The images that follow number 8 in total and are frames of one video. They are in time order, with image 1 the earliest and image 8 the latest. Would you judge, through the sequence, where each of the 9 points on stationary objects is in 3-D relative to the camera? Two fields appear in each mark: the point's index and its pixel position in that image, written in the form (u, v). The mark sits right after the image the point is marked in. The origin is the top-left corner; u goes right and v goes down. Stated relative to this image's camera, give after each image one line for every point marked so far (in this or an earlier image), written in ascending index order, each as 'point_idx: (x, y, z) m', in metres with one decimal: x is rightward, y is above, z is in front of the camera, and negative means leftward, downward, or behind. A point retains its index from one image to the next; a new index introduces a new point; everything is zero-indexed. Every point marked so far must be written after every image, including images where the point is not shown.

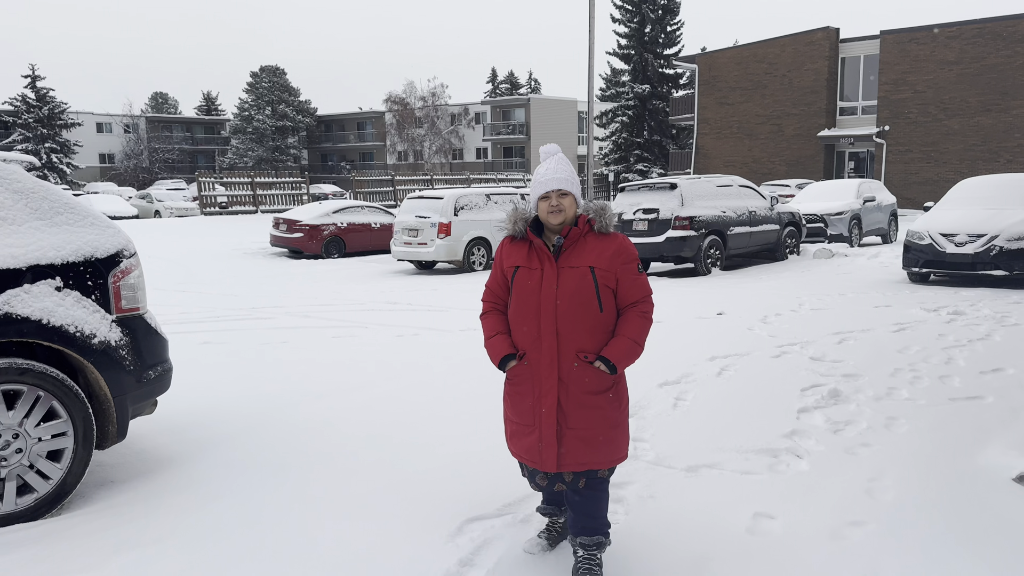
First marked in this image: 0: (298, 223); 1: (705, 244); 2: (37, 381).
0: (-4.0, +1.2, +15.5) m
1: (+3.0, +0.7, +12.7) m
2: (-1.8, -0.4, +3.2) m
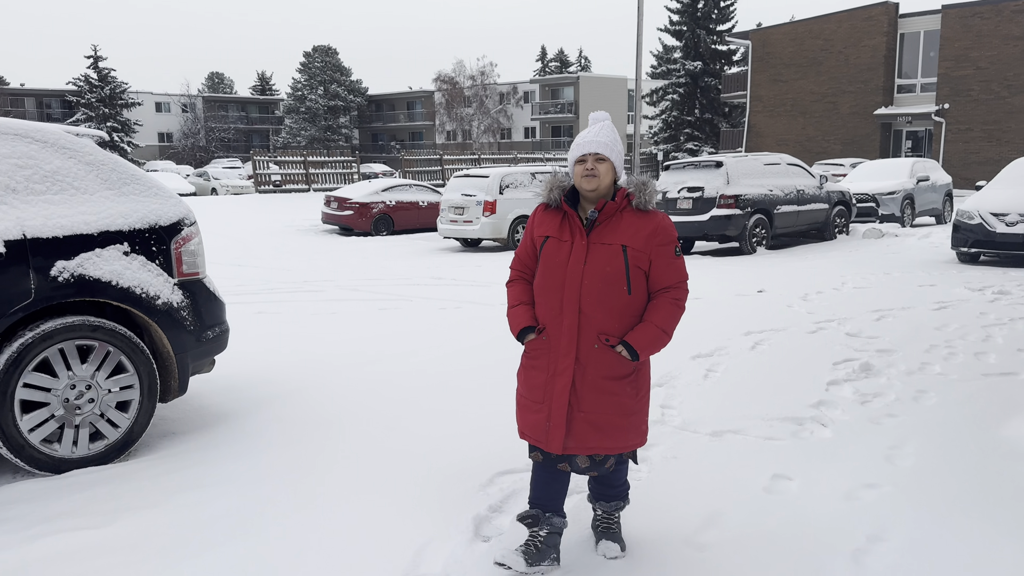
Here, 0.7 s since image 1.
0: (-3.1, +1.7, +15.9) m
1: (+3.6, +1.0, +12.7) m
2: (-1.7, -0.2, +3.5) m
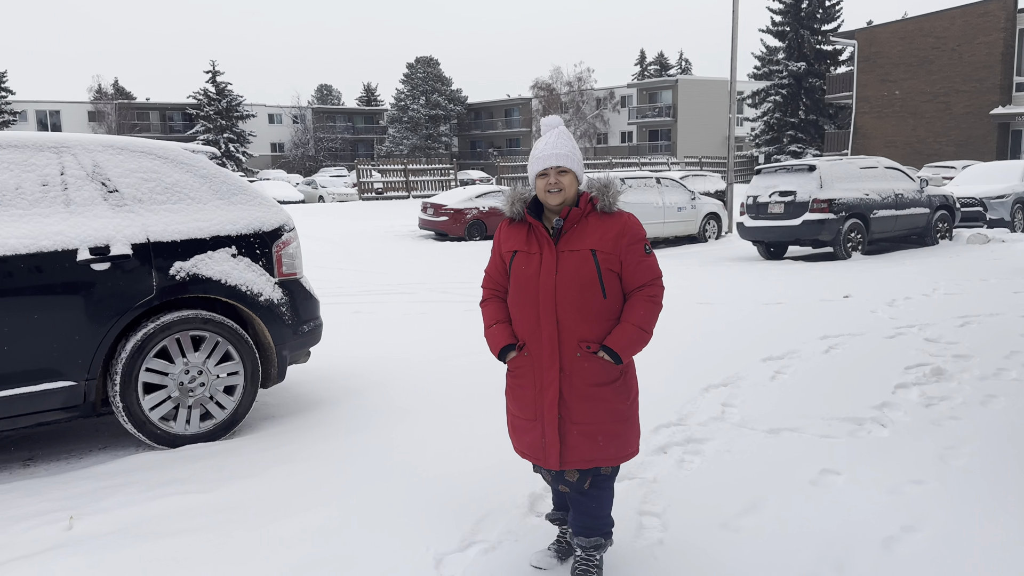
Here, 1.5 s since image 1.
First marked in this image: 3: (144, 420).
0: (-1.3, +1.6, +16.5) m
1: (+5.0, +0.9, +12.5) m
2: (-1.4, -0.2, +4.0) m
3: (-1.7, -0.6, +3.8) m
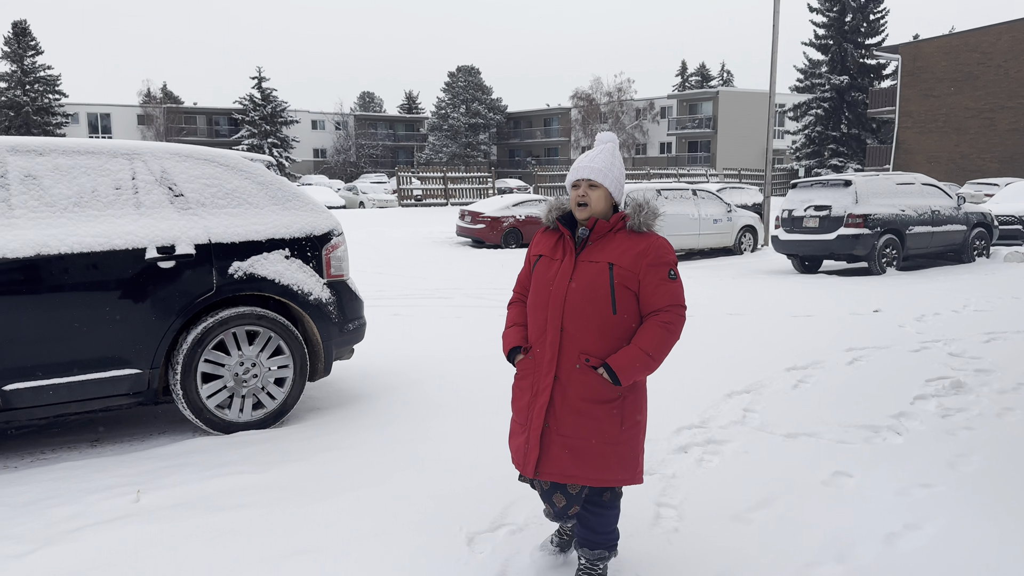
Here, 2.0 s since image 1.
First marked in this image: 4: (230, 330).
0: (-0.6, +1.5, +16.8) m
1: (+5.5, +0.7, +12.5) m
2: (-1.2, -0.2, +4.3) m
3: (-1.5, -0.6, +4.1) m
4: (-1.4, -0.2, +4.2) m
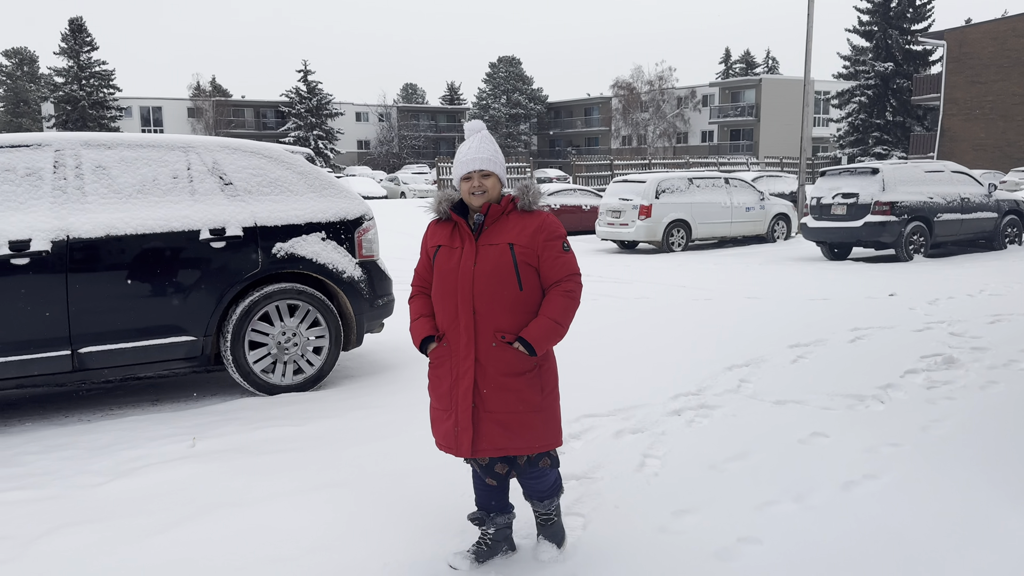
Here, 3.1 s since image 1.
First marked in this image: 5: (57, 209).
0: (+0.1, +1.8, +17.2) m
1: (+6.0, +0.9, +12.7) m
2: (-1.2, -0.1, +4.8) m
3: (-1.5, -0.5, +4.6) m
4: (-1.3, -0.1, +4.7) m
5: (-2.3, +0.4, +4.3) m
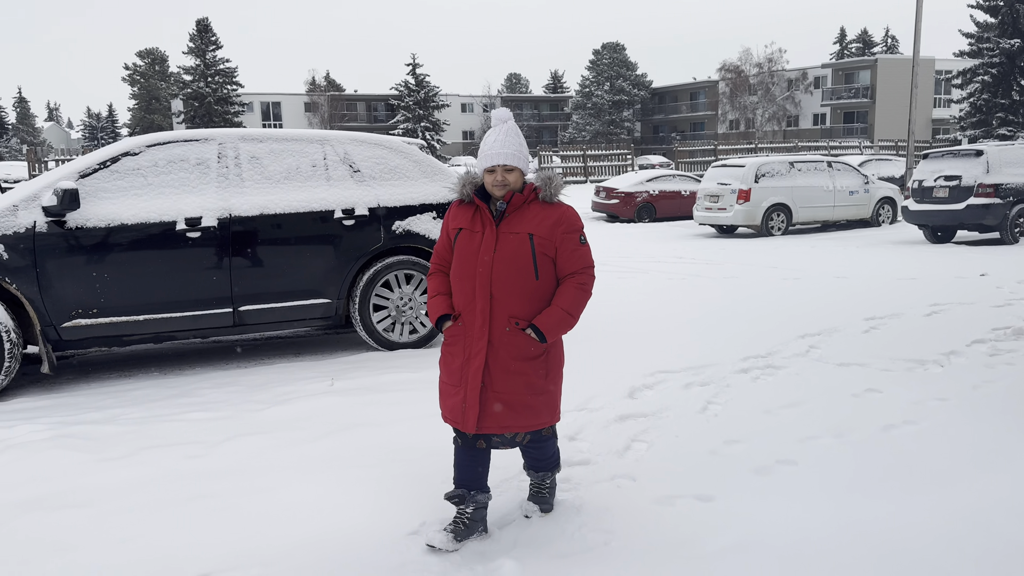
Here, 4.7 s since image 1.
0: (+2.2, +2.1, +17.7) m
1: (+7.5, +1.1, +12.5) m
2: (-0.6, +0.1, +5.6) m
3: (-0.9, -0.3, +5.5) m
4: (-0.8, +0.1, +5.5) m
5: (-1.8, +0.6, +5.2) m
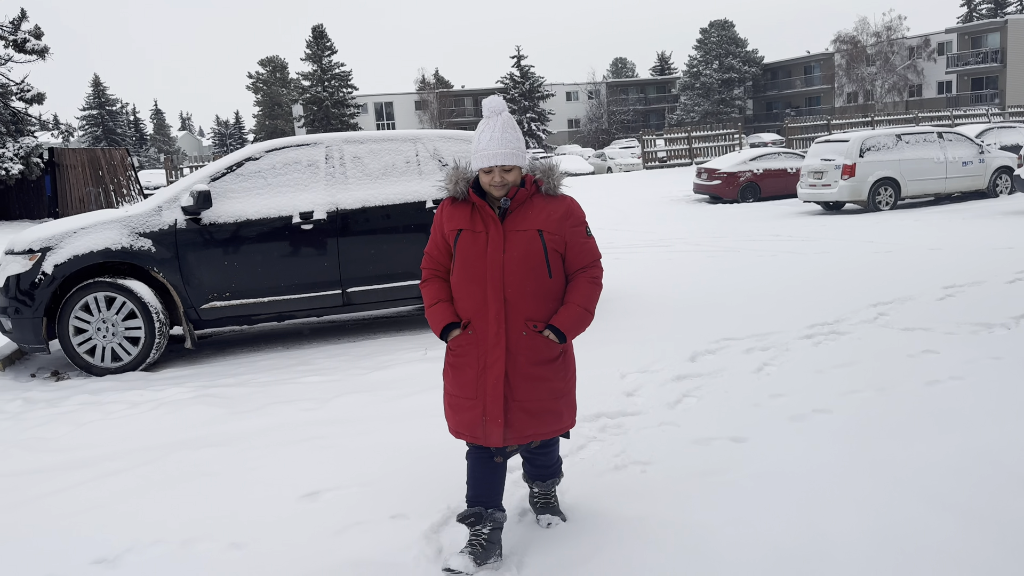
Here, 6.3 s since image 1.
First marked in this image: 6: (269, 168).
0: (+4.3, +2.5, +17.8) m
1: (+8.9, +1.6, +11.9) m
2: (0.0, +0.3, +6.1) m
3: (-0.3, -0.1, +6.1) m
4: (-0.2, +0.2, +6.1) m
5: (-1.3, +0.7, +5.9) m
6: (-1.7, +0.8, +5.9) m
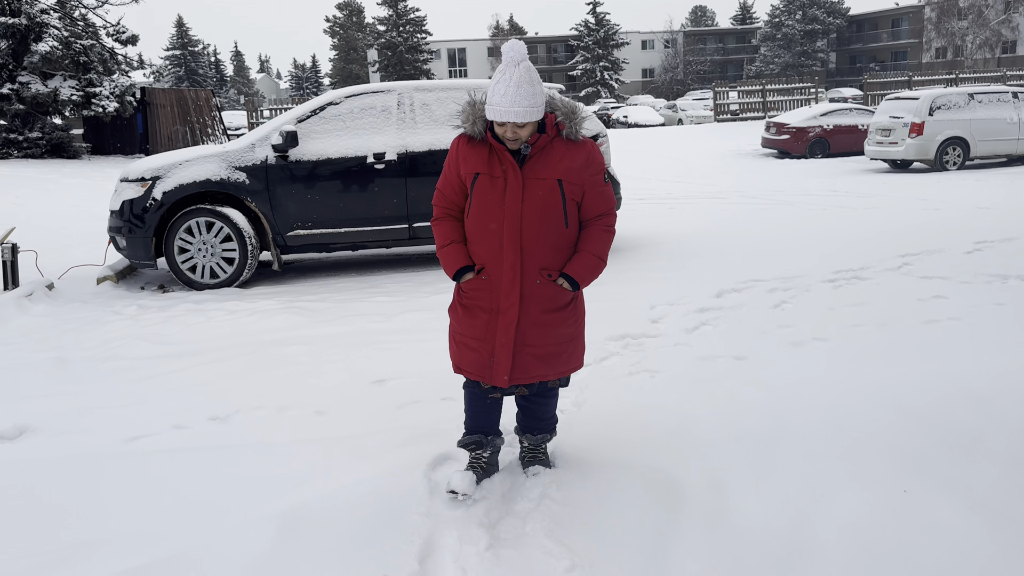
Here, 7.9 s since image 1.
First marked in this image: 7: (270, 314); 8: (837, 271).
0: (+5.8, +3.5, +17.8) m
1: (+9.8, +2.0, +11.7) m
2: (+0.4, +0.7, +6.7) m
3: (0.0, +0.4, +6.7) m
4: (+0.2, +0.7, +6.7) m
5: (-0.9, +1.2, +6.5) m
6: (-1.3, +1.4, +6.6) m
7: (-1.5, -0.2, +5.2) m
8: (+2.3, +0.1, +6.0) m
